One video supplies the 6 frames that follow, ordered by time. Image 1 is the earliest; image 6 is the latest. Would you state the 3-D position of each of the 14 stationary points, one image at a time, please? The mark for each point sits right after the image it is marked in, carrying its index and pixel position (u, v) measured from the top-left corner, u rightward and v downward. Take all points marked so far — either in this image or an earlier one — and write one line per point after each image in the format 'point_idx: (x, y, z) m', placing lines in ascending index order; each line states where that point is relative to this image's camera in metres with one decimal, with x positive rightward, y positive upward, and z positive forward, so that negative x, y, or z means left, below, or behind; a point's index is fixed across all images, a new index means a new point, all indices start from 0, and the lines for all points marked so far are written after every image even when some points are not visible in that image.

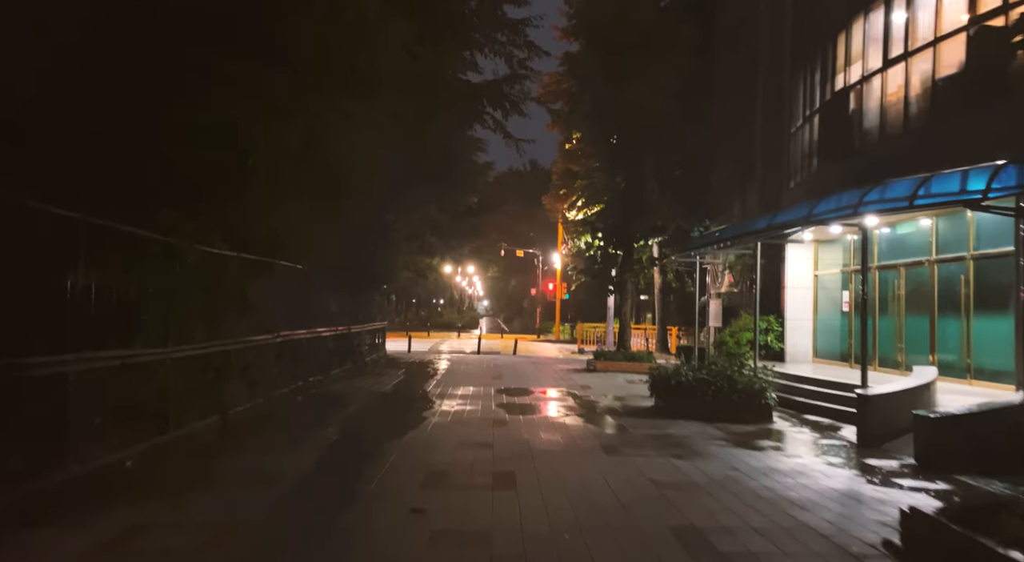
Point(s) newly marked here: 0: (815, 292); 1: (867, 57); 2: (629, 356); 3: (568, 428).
0: (+8.4, -0.3, +17.9) m
1: (+7.4, +4.6, +13.4) m
2: (+3.5, -2.2, +19.1) m
3: (+0.9, -2.3, +10.0) m
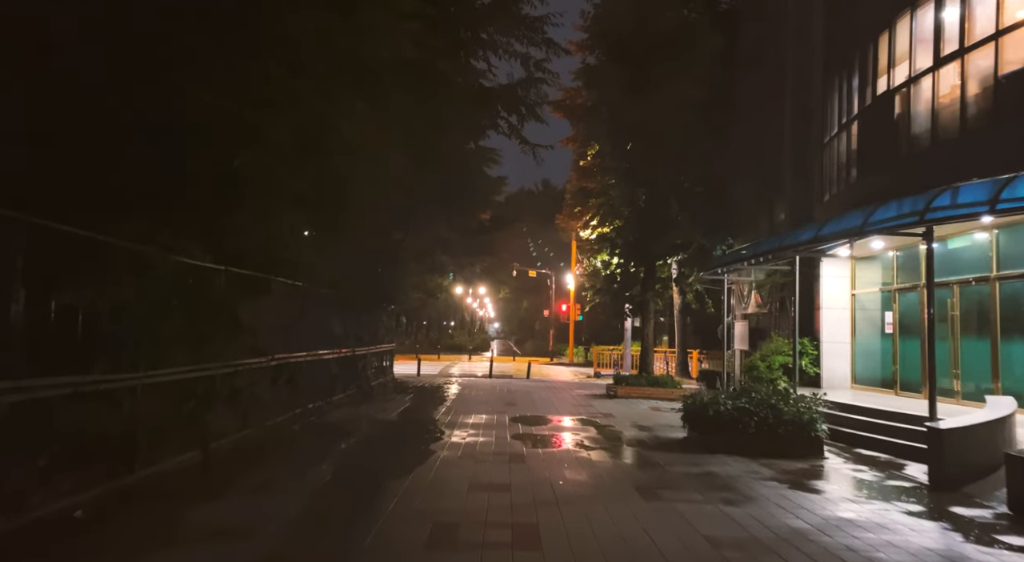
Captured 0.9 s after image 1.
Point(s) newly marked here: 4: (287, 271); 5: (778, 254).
0: (+8.8, -0.8, +16.7) m
1: (+7.7, +4.3, +12.3) m
2: (+3.9, -2.8, +17.9) m
3: (+1.1, -2.5, +8.9) m
4: (-4.3, +0.2, +12.2) m
5: (+5.1, +0.6, +12.2) m
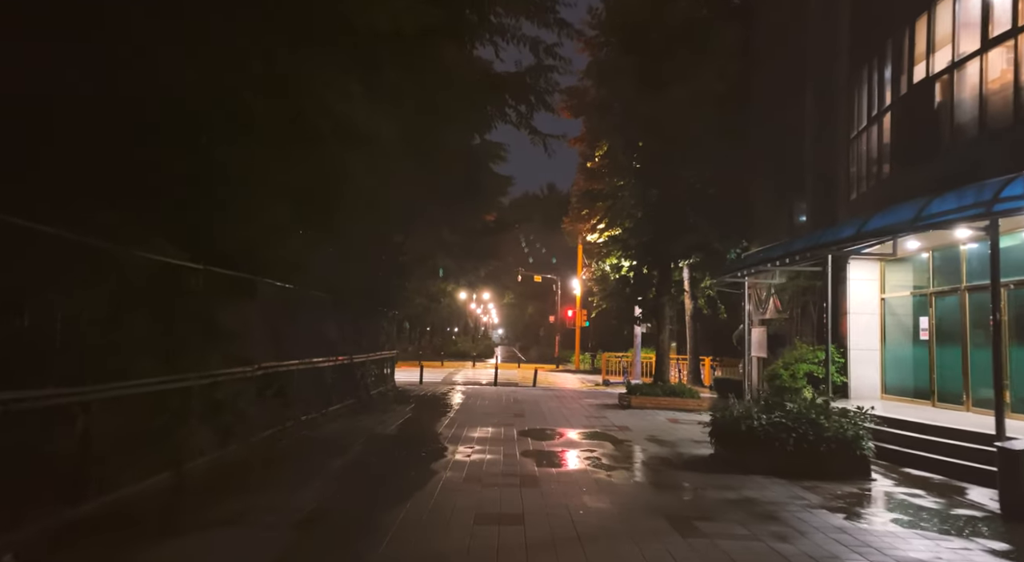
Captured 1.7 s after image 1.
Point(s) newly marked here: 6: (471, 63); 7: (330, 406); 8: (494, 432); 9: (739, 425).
0: (+9.0, -0.9, +15.7) m
1: (+7.9, +4.2, +11.4) m
2: (+4.1, -2.9, +16.9) m
3: (+1.3, -2.5, +7.9) m
4: (-4.1, +0.2, +11.3) m
5: (+5.3, +0.5, +11.2) m
6: (-0.7, +3.4, +10.0) m
7: (-4.0, -2.7, +14.1) m
8: (-0.3, -2.9, +12.2) m
9: (+3.2, -2.0, +9.2) m
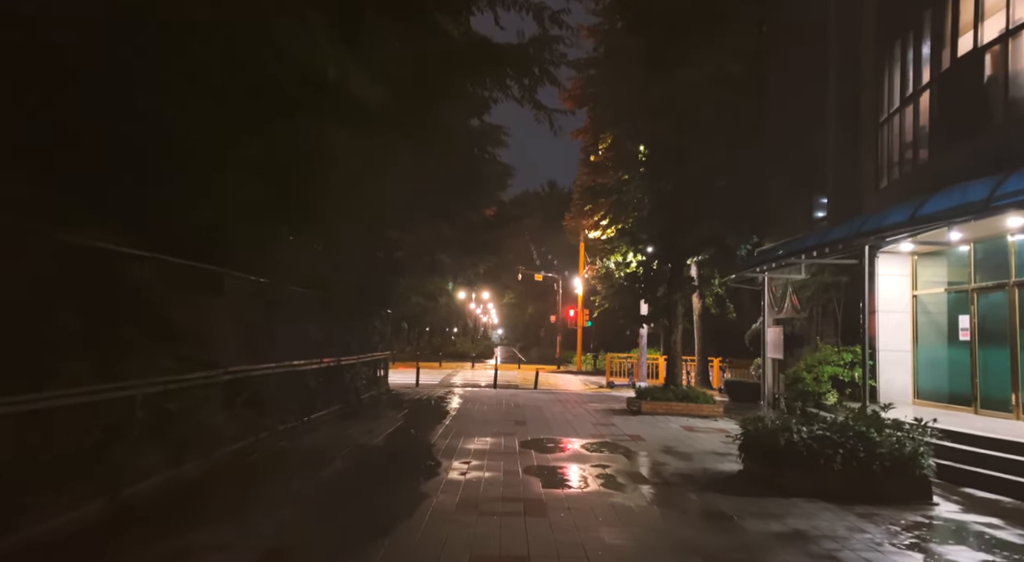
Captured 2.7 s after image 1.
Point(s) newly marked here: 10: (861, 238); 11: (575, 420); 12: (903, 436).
0: (+9.0, -0.8, +14.5) m
1: (+7.9, +4.3, +10.2) m
2: (+4.1, -2.8, +15.7) m
3: (+1.3, -2.4, +6.7) m
4: (-4.1, +0.3, +10.1) m
5: (+5.3, +0.6, +10.0) m
6: (-0.7, +3.5, +8.8) m
7: (-4.0, -2.6, +12.9) m
8: (-0.3, -2.8, +11.0) m
9: (+3.2, -1.9, +8.0) m
10: (+5.3, +0.6, +10.0) m
11: (+1.4, -3.1, +14.6) m
12: (+4.6, -1.8, +7.6) m
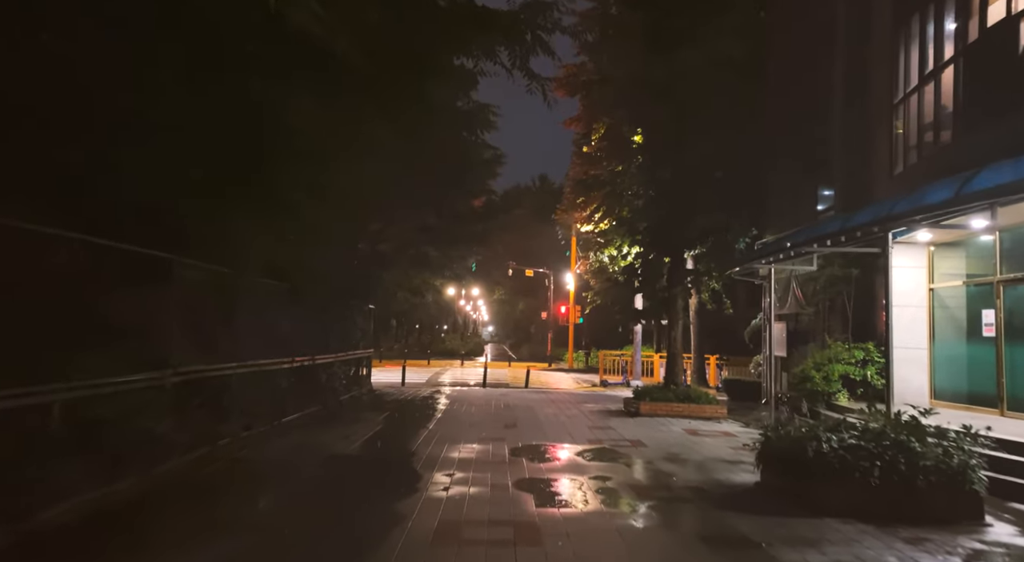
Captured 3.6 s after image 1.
0: (+8.8, -0.6, +13.6) m
1: (+7.7, +4.5, +9.2) m
2: (+3.9, -2.6, +14.7) m
3: (+1.2, -2.3, +5.7) m
4: (-4.3, +0.4, +9.0) m
5: (+5.2, +0.8, +9.1) m
6: (-0.8, +3.6, +7.7) m
7: (-4.2, -2.5, +11.8) m
8: (-0.5, -2.6, +9.9) m
9: (+3.1, -1.8, +7.0) m
10: (+5.2, +0.8, +9.1) m
11: (+1.2, -3.0, +13.6) m
12: (+4.5, -1.7, +6.6) m
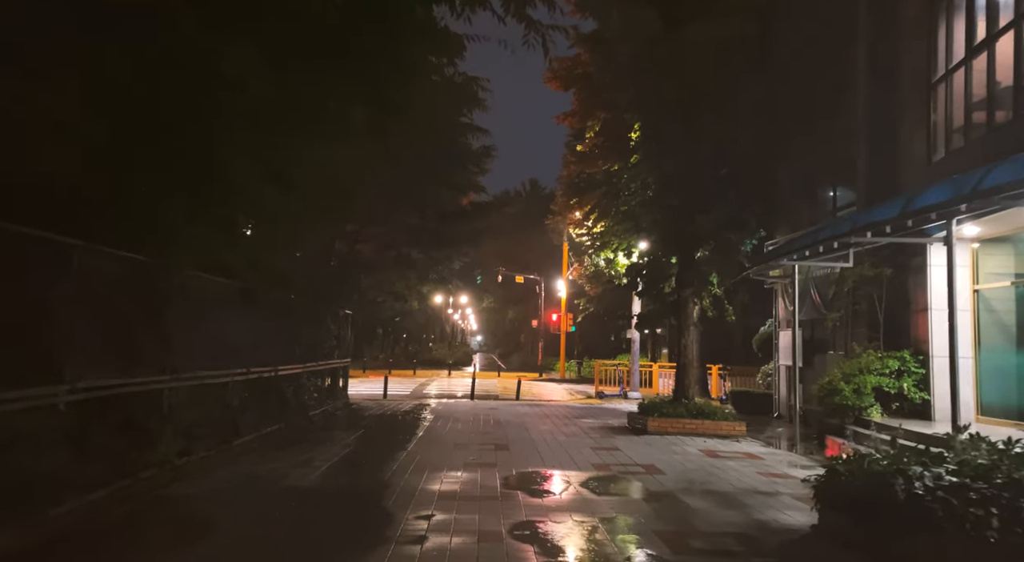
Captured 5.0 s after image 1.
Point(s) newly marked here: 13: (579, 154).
0: (+8.6, -0.7, +12.1) m
1: (+7.7, +4.5, +7.8) m
2: (+3.7, -2.6, +13.1) m
3: (+1.2, -2.2, +4.0) m
4: (-4.3, +0.5, +7.3) m
5: (+5.1, +0.8, +7.5) m
6: (-0.8, +3.7, +6.1) m
7: (-4.3, -2.4, +10.1) m
8: (-0.6, -2.6, +8.2) m
9: (+3.1, -1.7, +5.4) m
10: (+5.1, +0.8, +7.5) m
11: (+1.0, -3.0, +11.9) m
12: (+4.4, -1.6, +5.0) m
13: (+1.9, +3.7, +17.9) m
